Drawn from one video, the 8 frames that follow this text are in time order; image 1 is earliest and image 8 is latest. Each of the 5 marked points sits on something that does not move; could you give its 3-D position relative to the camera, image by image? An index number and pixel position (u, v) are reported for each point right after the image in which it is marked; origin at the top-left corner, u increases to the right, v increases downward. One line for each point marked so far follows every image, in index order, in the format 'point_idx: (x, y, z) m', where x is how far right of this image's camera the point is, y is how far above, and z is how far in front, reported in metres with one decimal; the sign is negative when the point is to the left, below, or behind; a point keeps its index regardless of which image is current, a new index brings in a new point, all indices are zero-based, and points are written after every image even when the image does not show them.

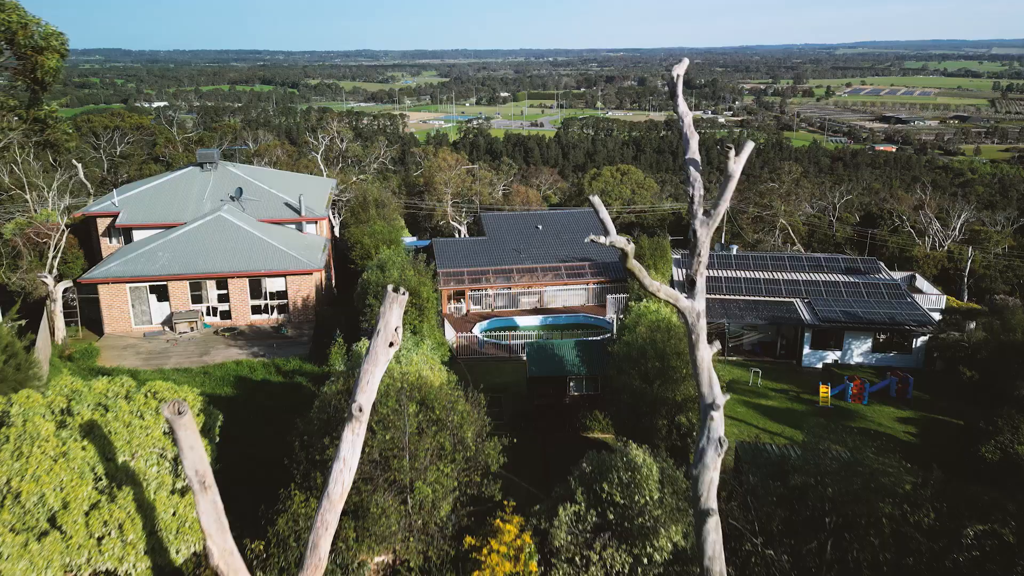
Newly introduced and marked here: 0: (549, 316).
0: (+0.7, -0.6, +15.1) m
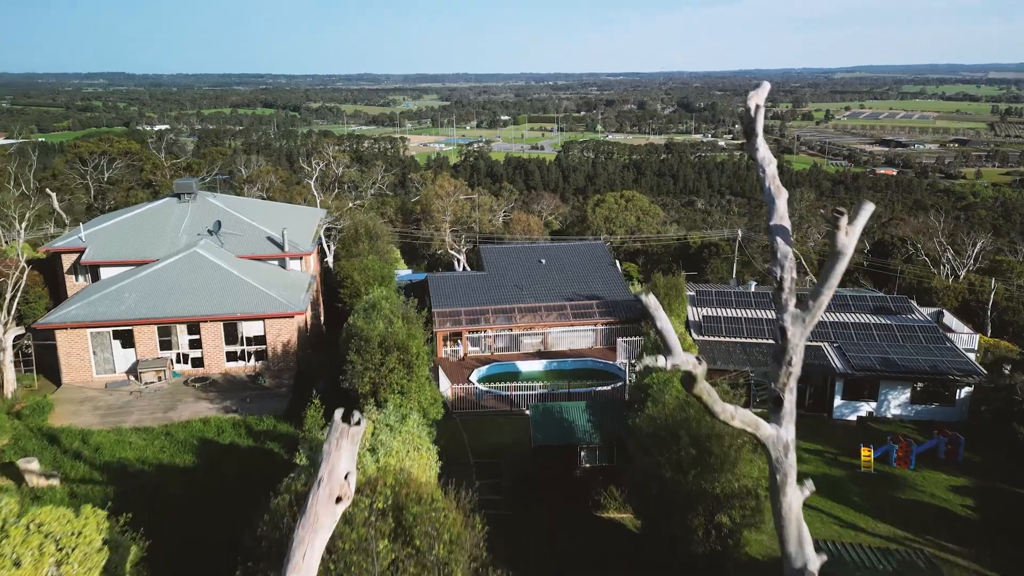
0: (+0.8, -1.3, +13.8) m
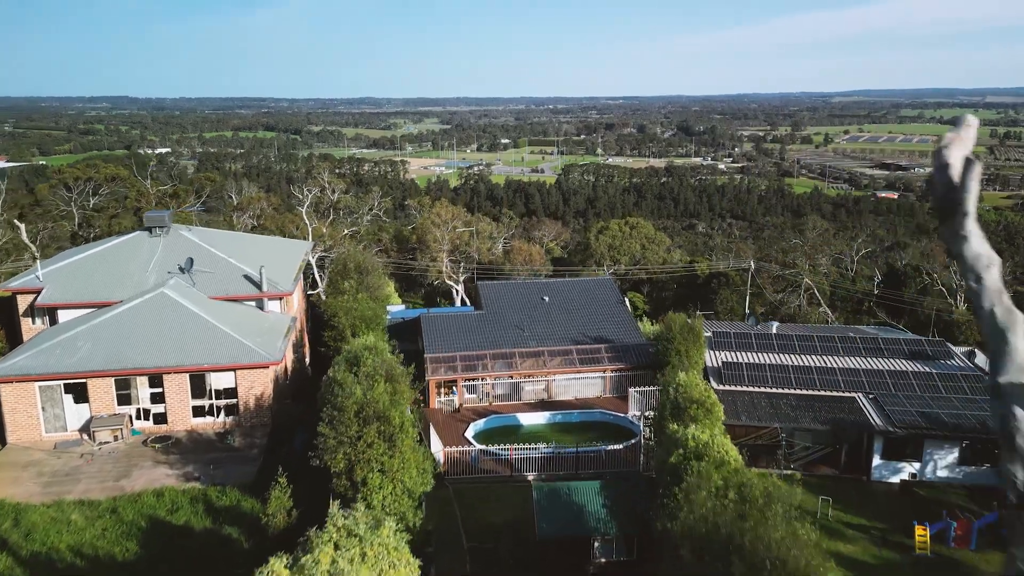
0: (+0.8, -2.1, +12.5) m
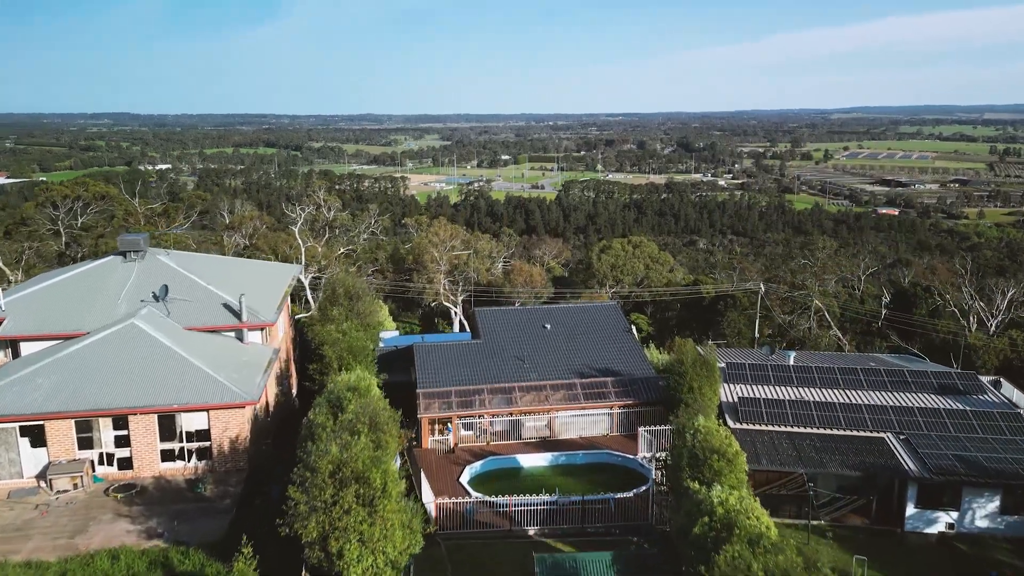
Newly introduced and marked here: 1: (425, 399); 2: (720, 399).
0: (+0.8, -2.5, +11.5) m
1: (-1.4, -1.8, +12.1) m
2: (+3.3, -1.7, +12.0) m
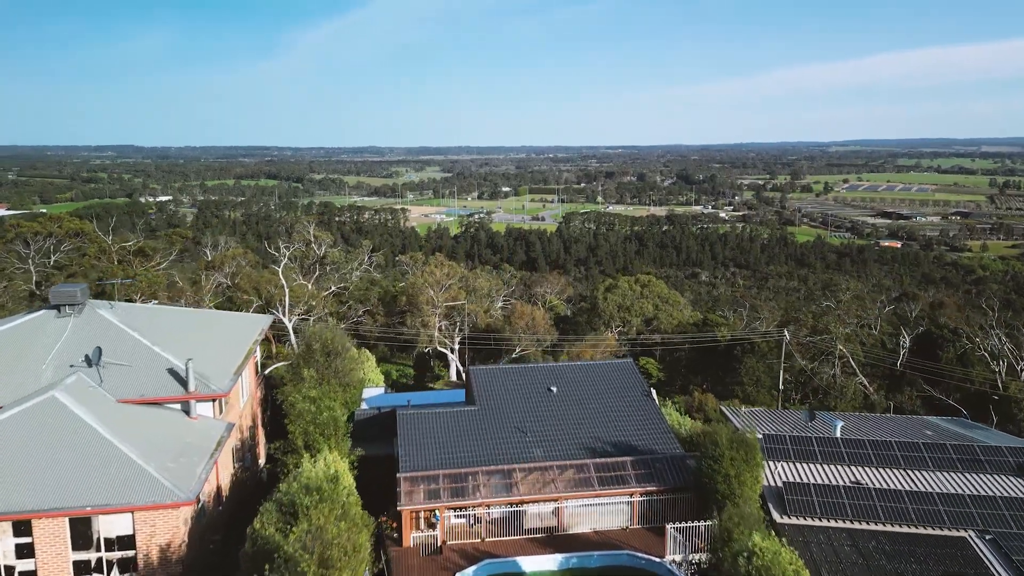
0: (+0.8, -3.3, +9.5) m
1: (-1.4, -2.6, +10.1) m
2: (+3.3, -2.6, +10.0) m
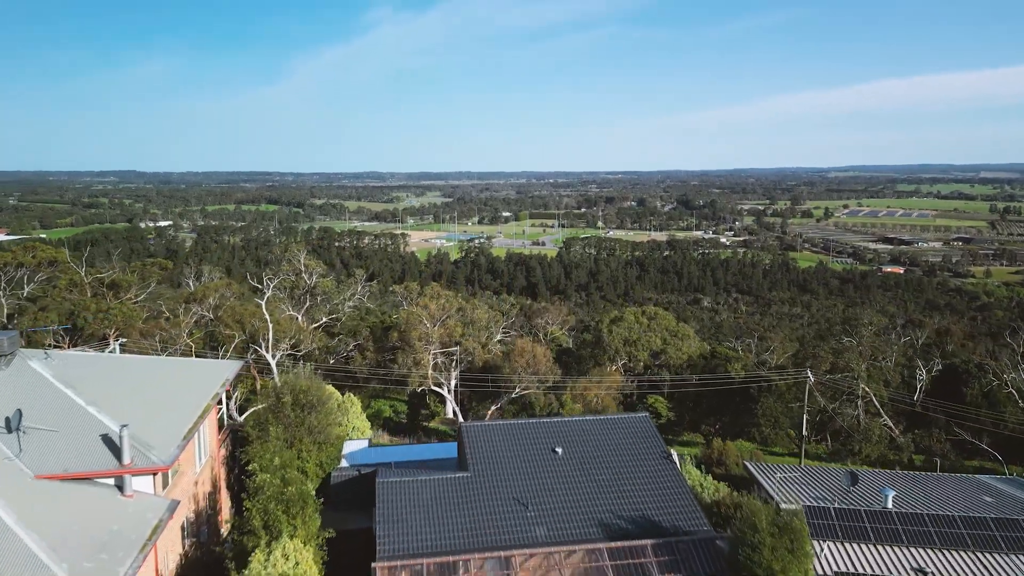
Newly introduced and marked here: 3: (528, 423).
0: (+0.7, -3.9, +7.8) m
1: (-1.4, -3.2, +8.4) m
2: (+3.3, -3.1, +8.3) m
3: (+0.2, -2.1, +11.6) m
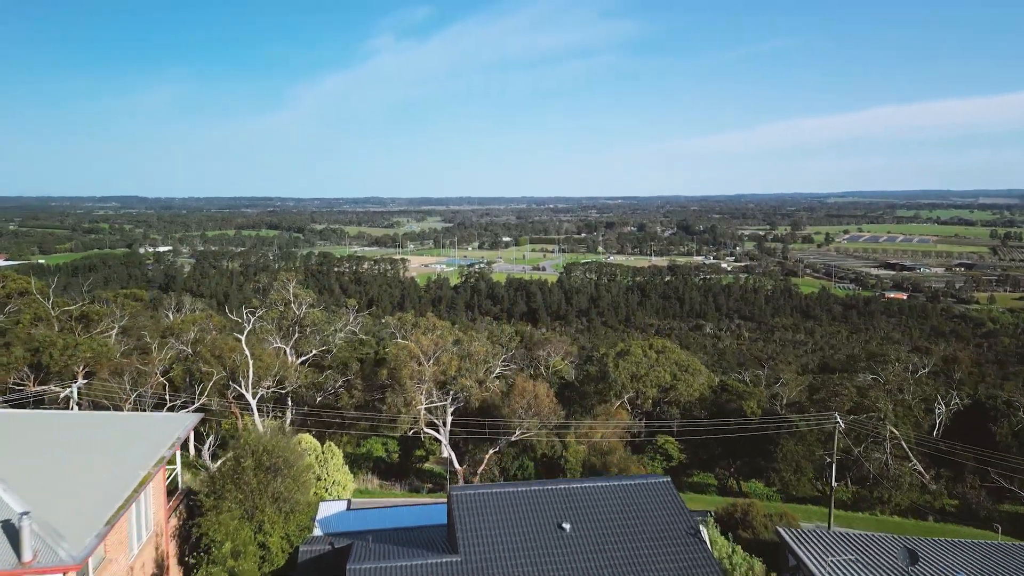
0: (+0.7, -4.3, +6.1) m
1: (-1.4, -3.7, +6.7) m
2: (+3.3, -3.6, +6.6) m
3: (+0.2, -2.6, +9.9) m
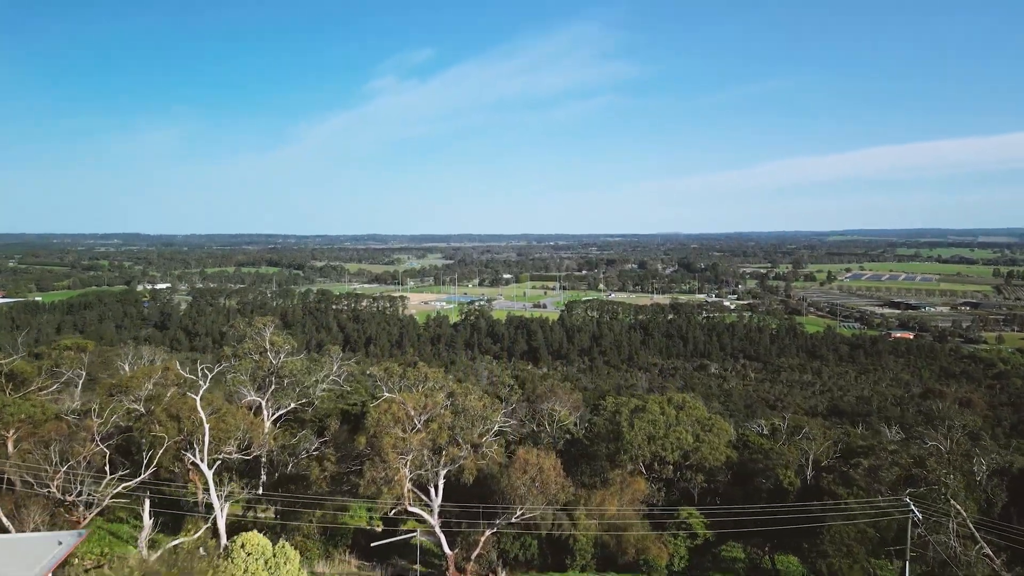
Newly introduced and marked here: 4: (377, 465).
0: (+0.7, -4.9, +2.9) m
1: (-1.4, -4.2, +3.6) m
2: (+3.3, -4.2, +3.5) m
3: (+0.2, -3.3, +6.8) m
4: (-3.1, -4.2, +18.4) m
